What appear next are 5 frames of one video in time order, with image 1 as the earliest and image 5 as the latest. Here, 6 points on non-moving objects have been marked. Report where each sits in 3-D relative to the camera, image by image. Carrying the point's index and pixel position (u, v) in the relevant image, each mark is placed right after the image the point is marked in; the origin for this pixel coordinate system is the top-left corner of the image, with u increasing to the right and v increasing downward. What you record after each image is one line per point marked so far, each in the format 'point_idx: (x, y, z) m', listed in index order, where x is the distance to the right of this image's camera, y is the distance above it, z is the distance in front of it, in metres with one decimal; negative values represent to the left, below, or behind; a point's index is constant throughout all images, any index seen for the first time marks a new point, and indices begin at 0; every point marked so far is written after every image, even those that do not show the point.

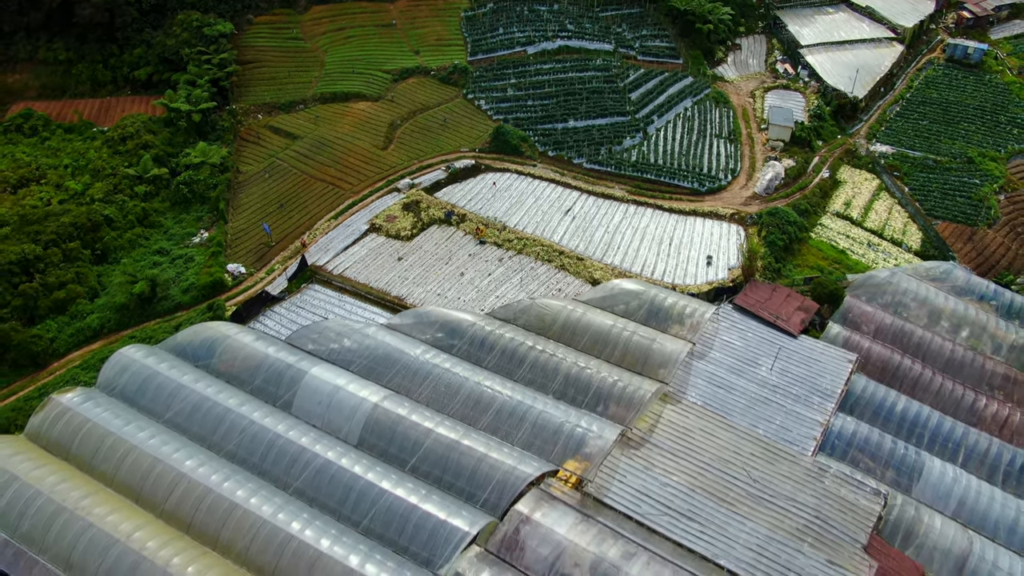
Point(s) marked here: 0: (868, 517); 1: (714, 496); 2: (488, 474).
0: (+10.3, -6.6, +19.4) m
1: (+5.9, -6.1, +19.7) m
2: (-0.7, -5.4, +19.4) m
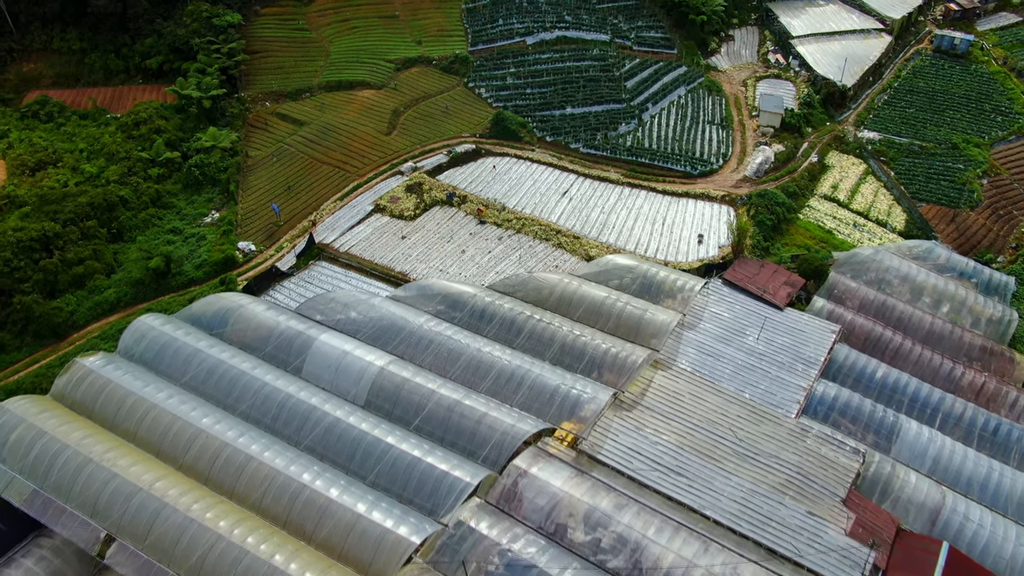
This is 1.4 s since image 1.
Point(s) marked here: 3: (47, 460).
0: (+10.2, -5.6, +20.6) m
1: (+5.9, -5.1, +20.9) m
2: (-0.7, -4.4, +20.5) m
3: (-13.2, -4.8, +19.1) m
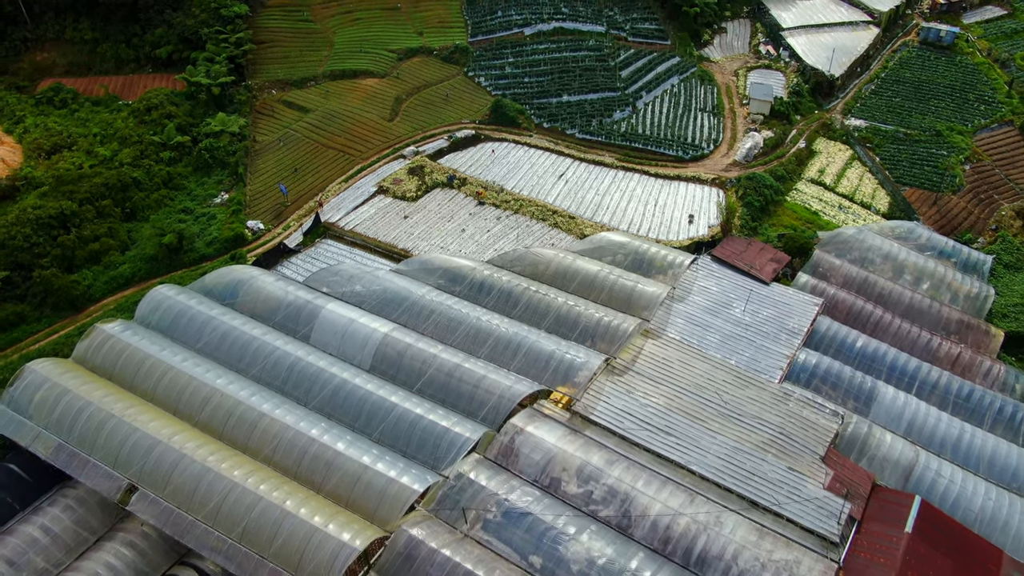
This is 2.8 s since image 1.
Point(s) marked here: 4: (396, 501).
0: (+10.1, -4.7, +21.7) m
1: (+5.8, -4.1, +22.1) m
2: (-0.8, -3.4, +21.7) m
3: (-13.3, -3.8, +20.2) m
4: (-3.3, -6.0, +18.9) m
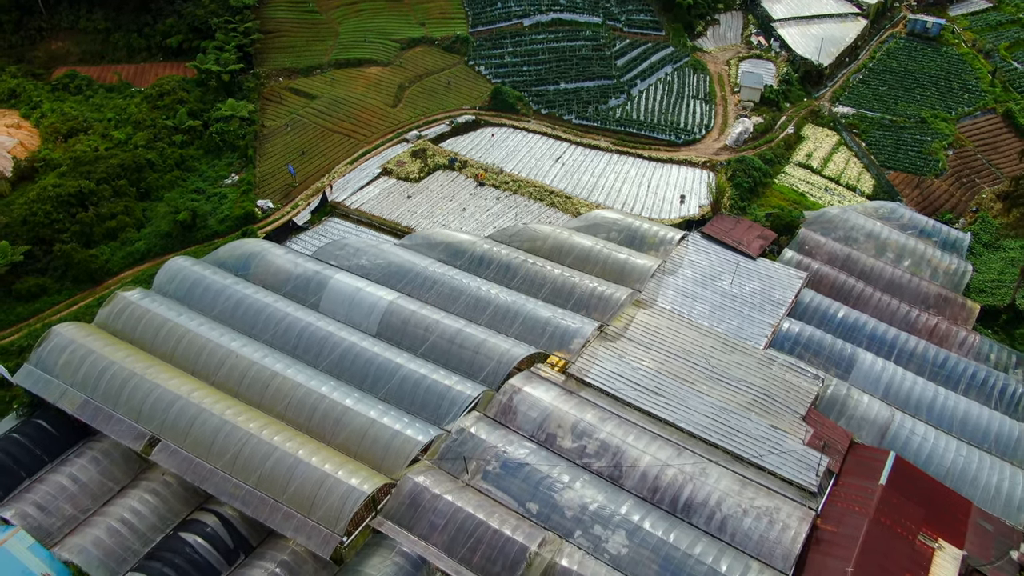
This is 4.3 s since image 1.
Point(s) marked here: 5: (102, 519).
0: (+10.1, -3.6, +23.0) m
1: (+5.7, -3.1, +23.4) m
2: (-0.9, -2.4, +23.0) m
3: (-13.3, -2.8, +21.5) m
4: (-3.3, -4.9, +20.1) m
5: (-11.8, -6.6, +19.3) m
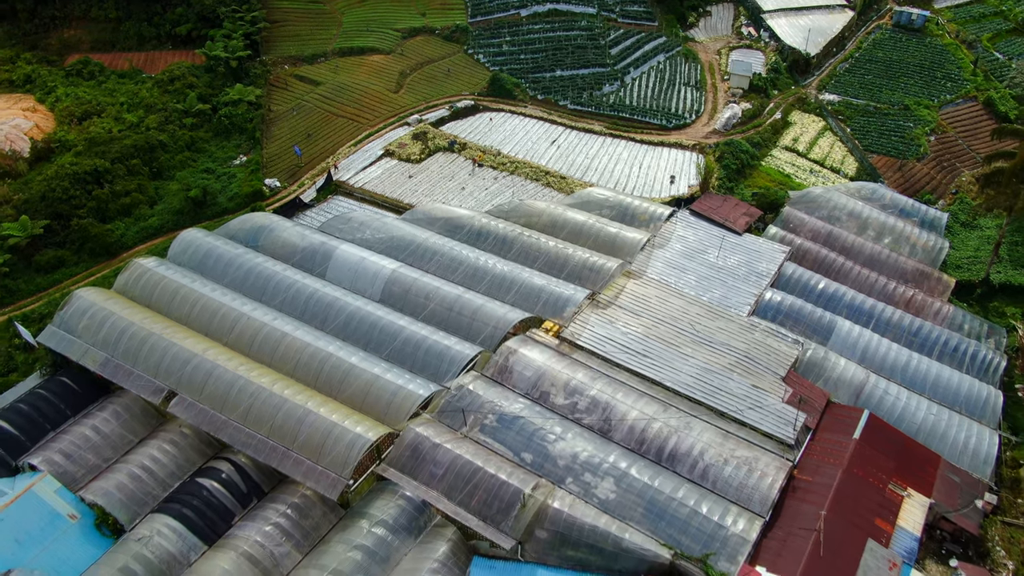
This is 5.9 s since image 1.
0: (+9.9, -2.5, +24.4) m
1: (+5.6, -1.9, +24.7) m
2: (-1.0, -1.2, +24.3) m
3: (-13.4, -1.6, +22.9) m
4: (-3.5, -3.7, +21.5) m
5: (-11.9, -5.4, +20.6) m
